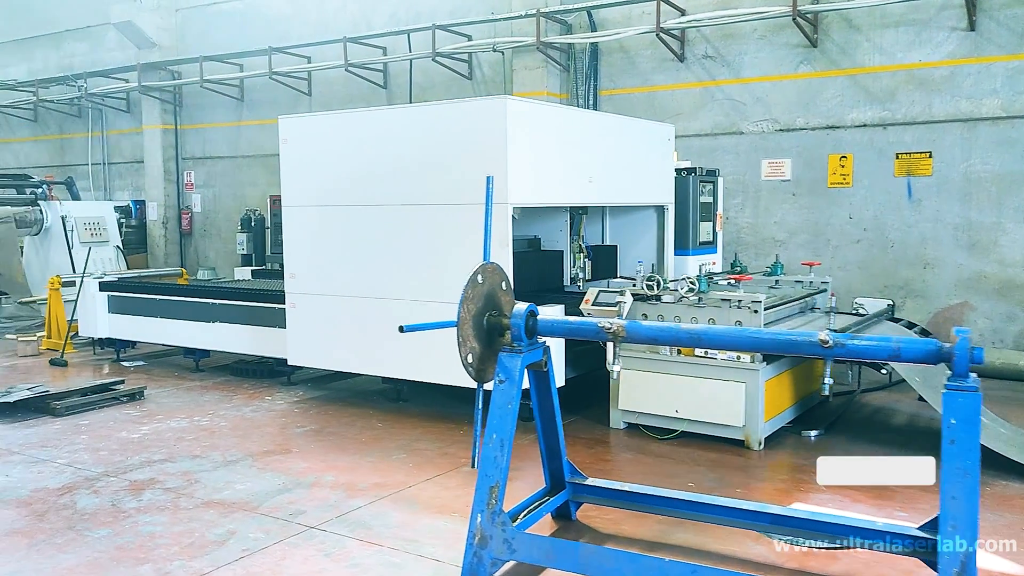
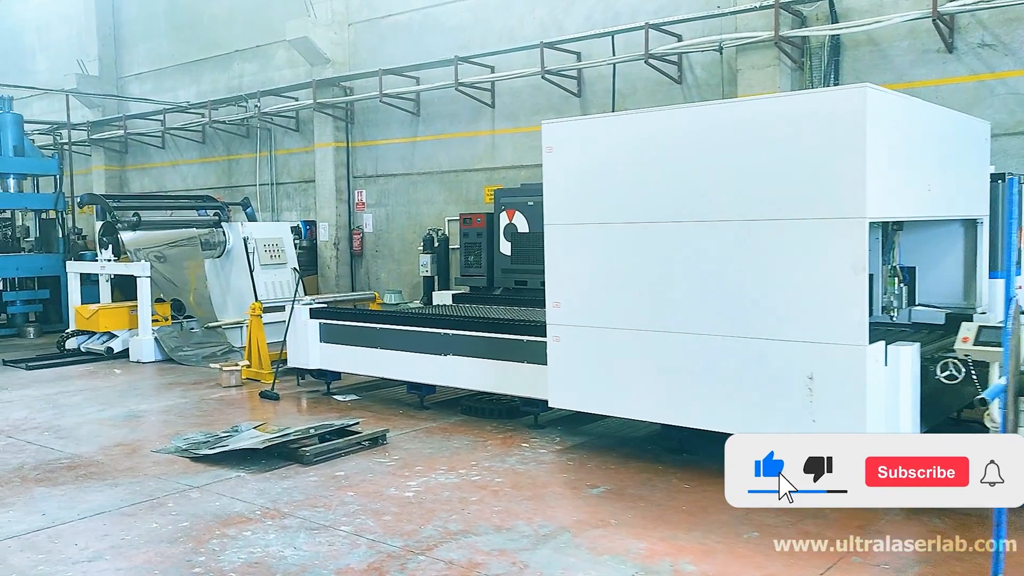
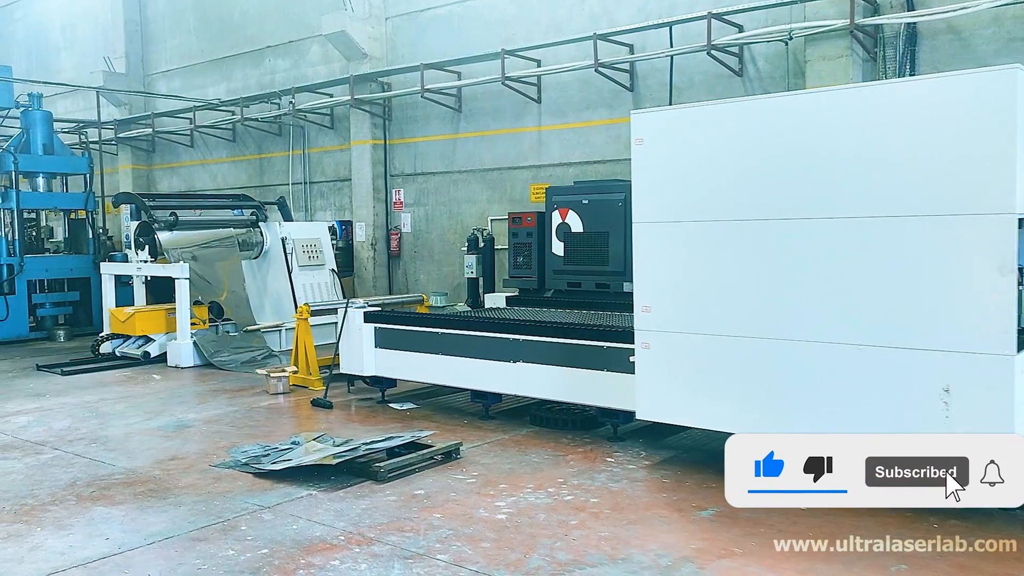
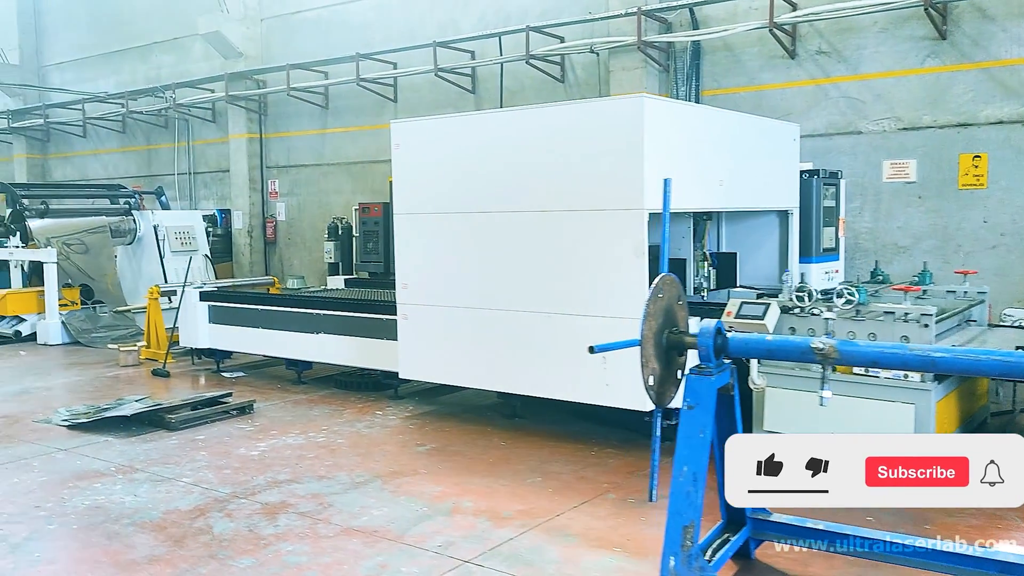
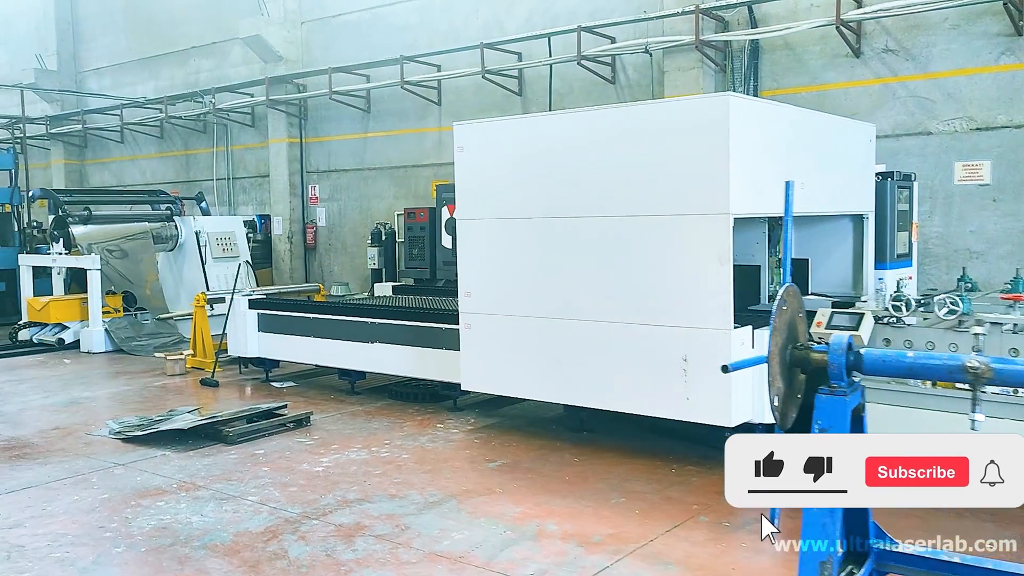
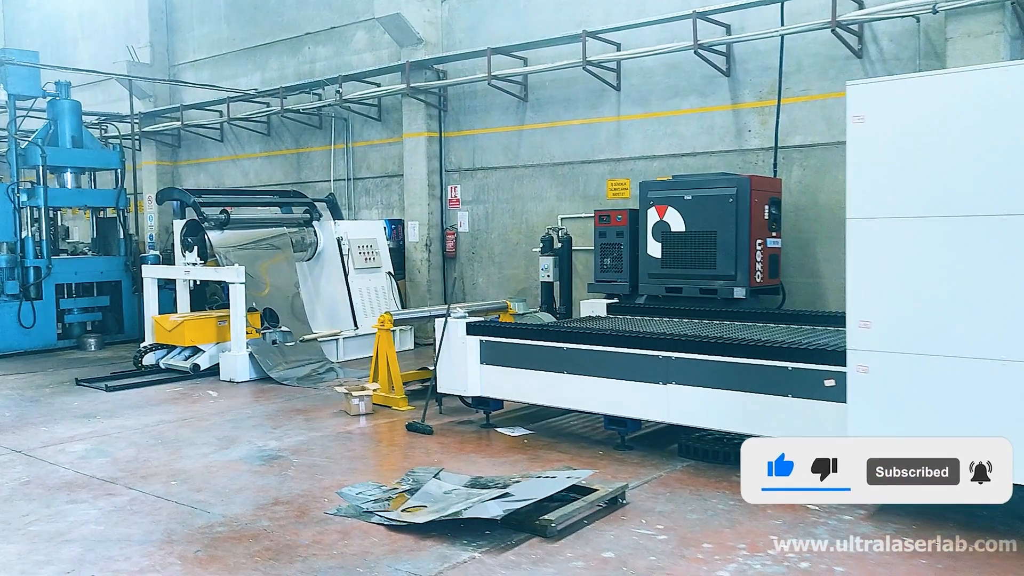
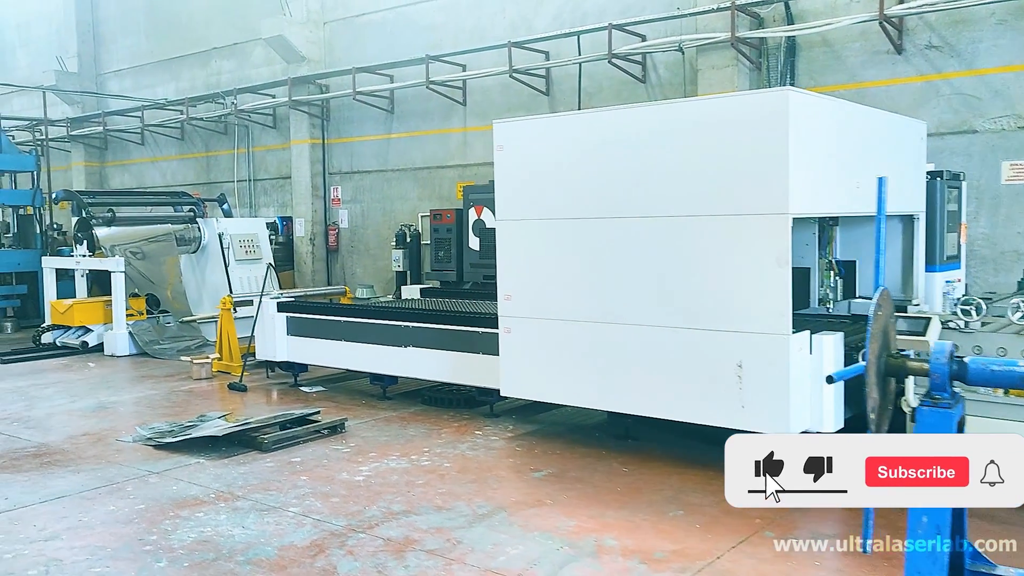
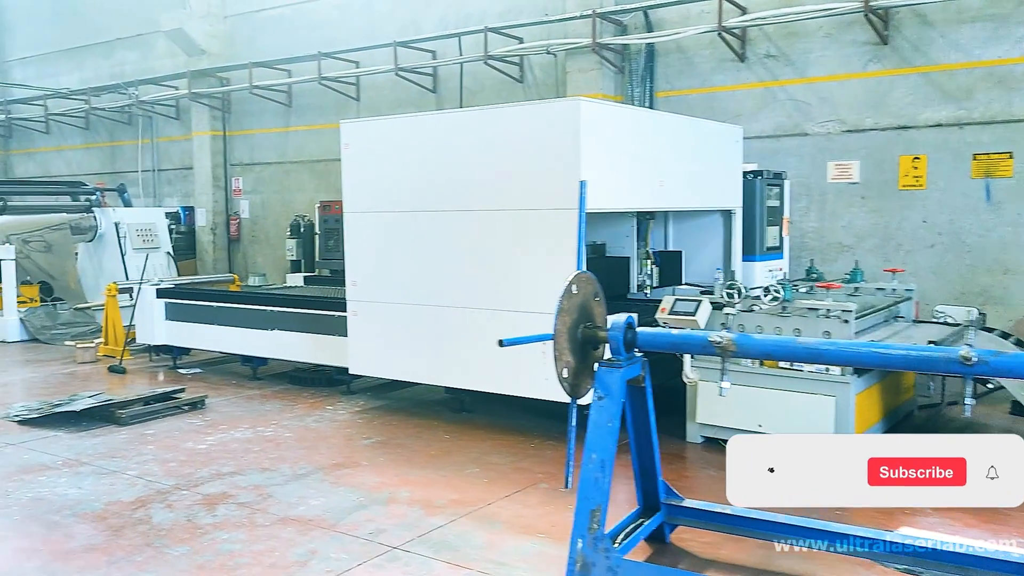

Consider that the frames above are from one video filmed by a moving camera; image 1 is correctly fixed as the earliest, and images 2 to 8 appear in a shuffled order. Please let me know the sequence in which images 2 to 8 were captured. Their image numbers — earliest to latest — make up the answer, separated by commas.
8, 4, 5, 7, 2, 3, 6
